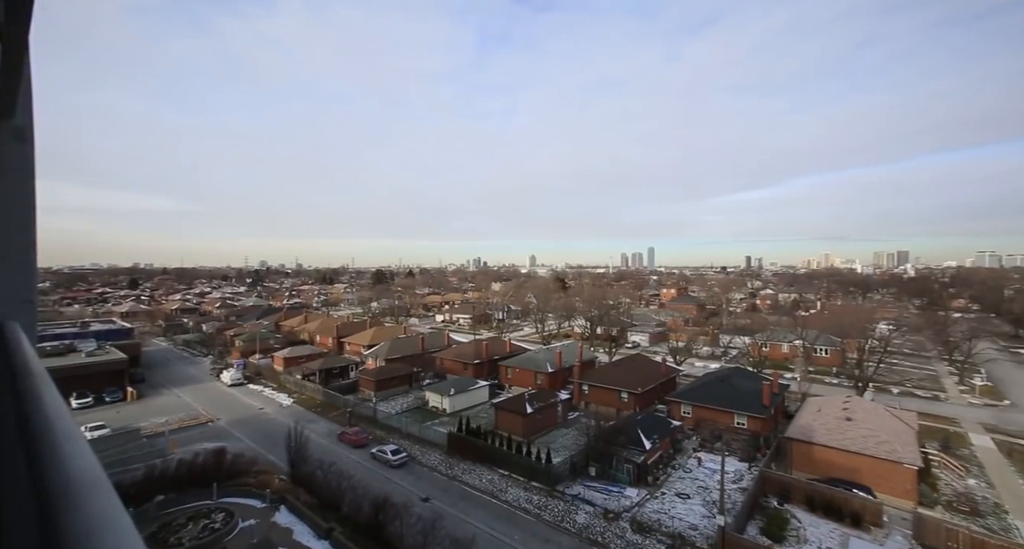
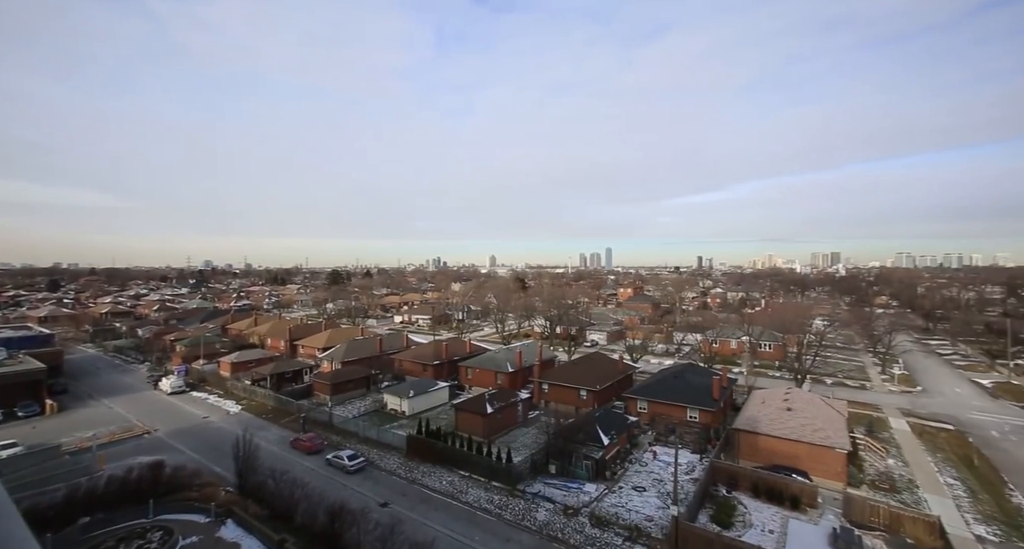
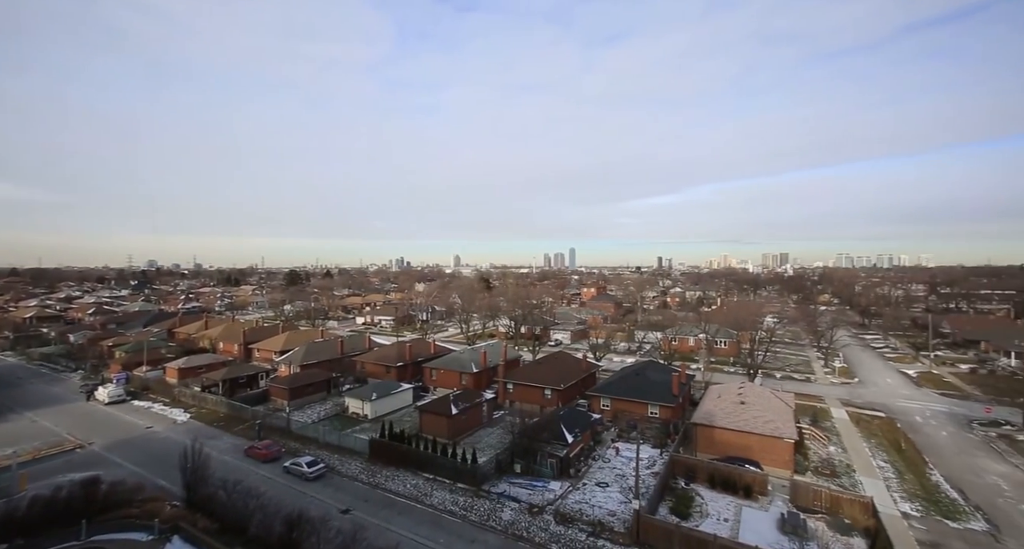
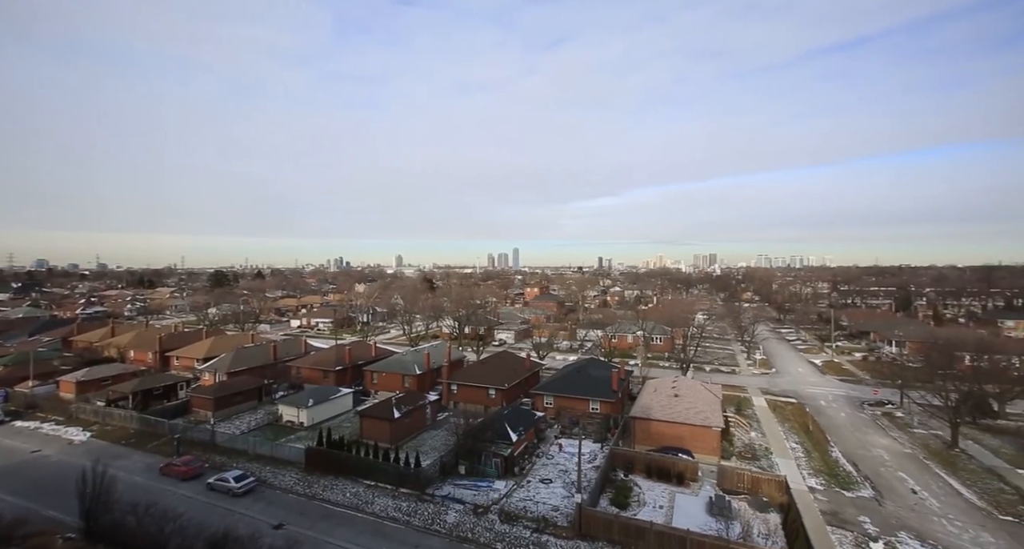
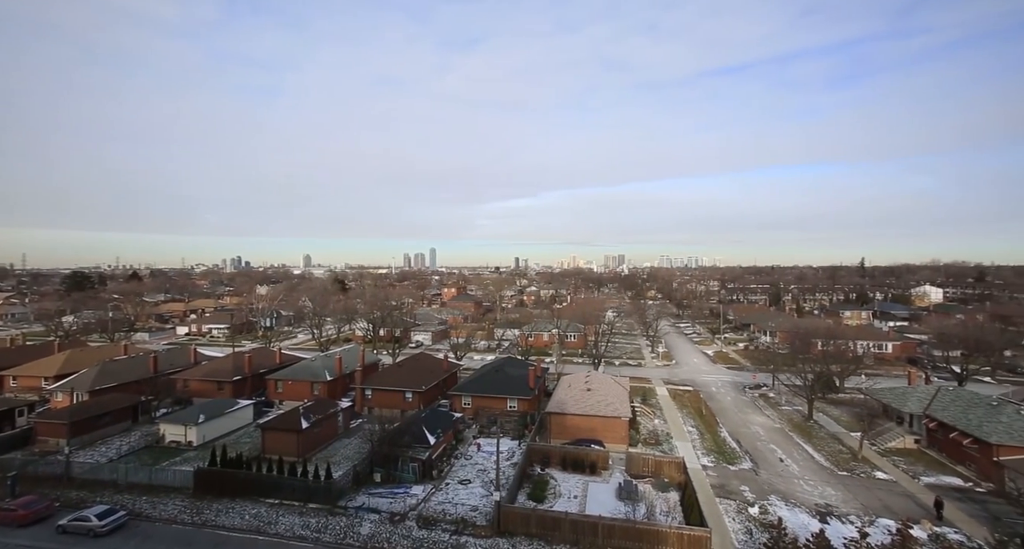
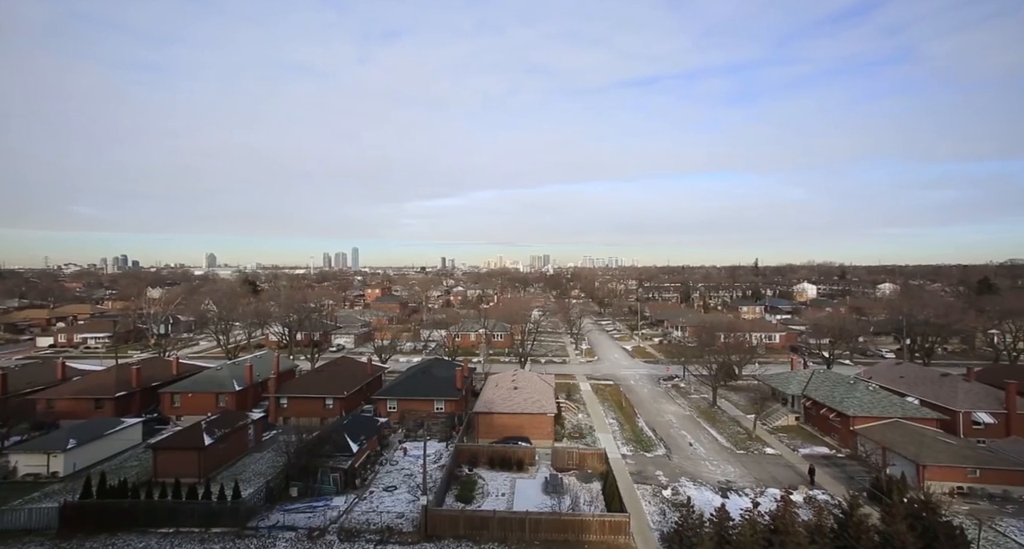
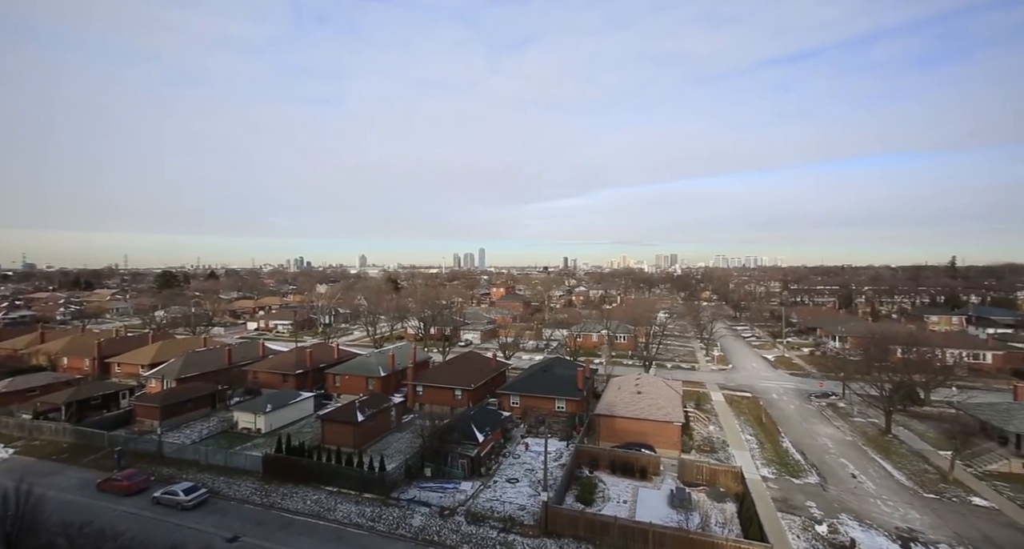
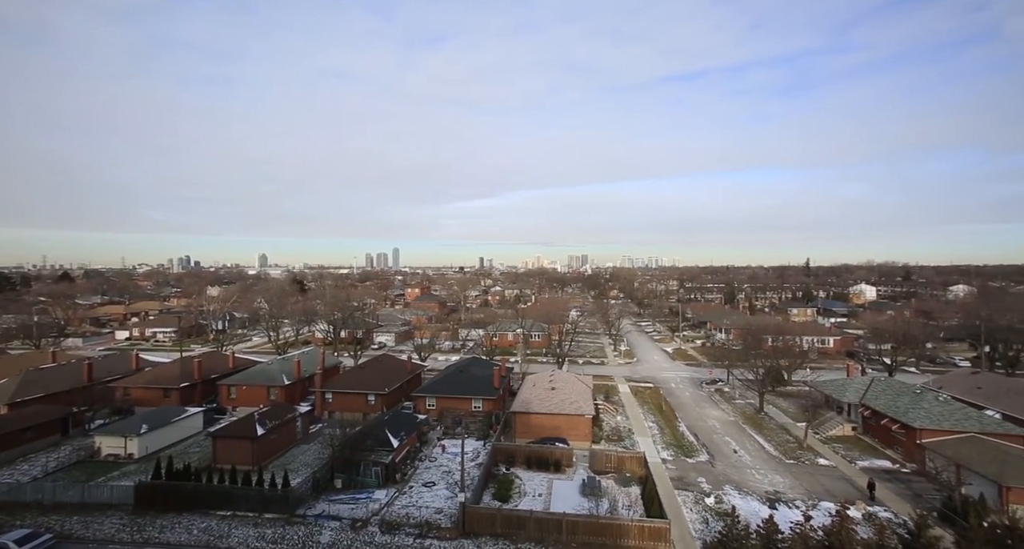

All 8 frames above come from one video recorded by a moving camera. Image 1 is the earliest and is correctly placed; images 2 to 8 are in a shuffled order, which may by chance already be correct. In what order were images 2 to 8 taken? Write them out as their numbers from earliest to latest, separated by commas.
2, 3, 4, 7, 5, 8, 6
